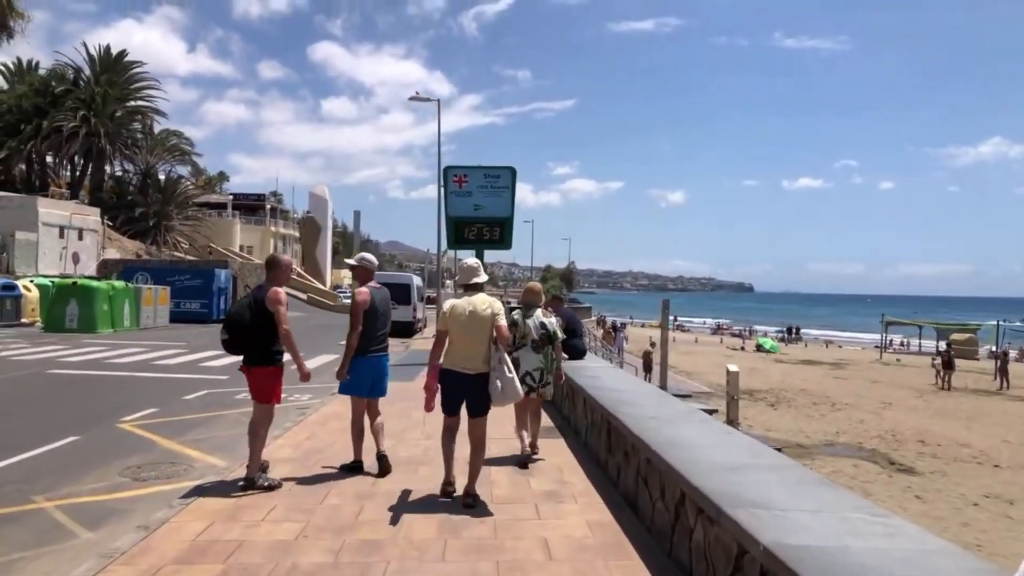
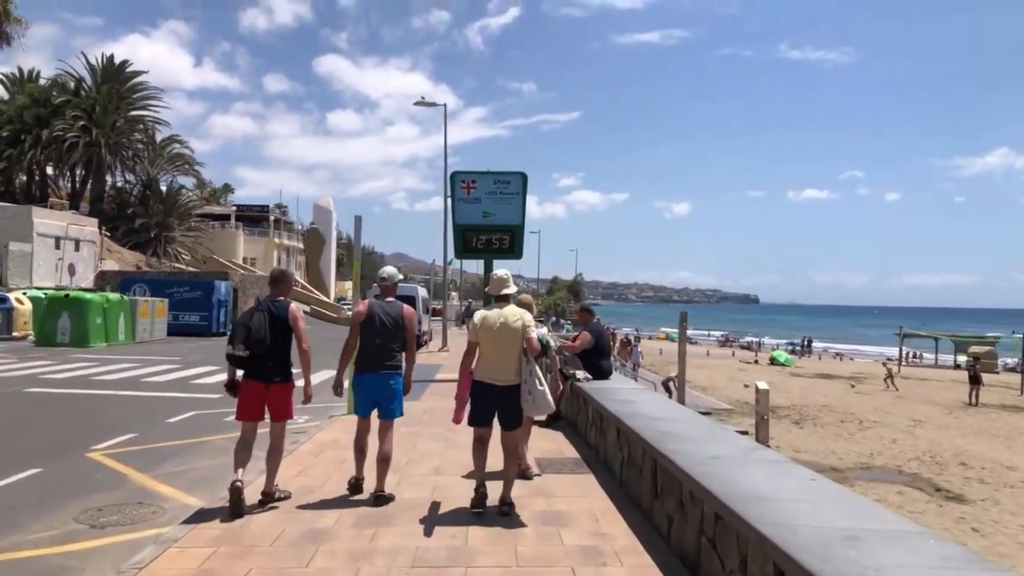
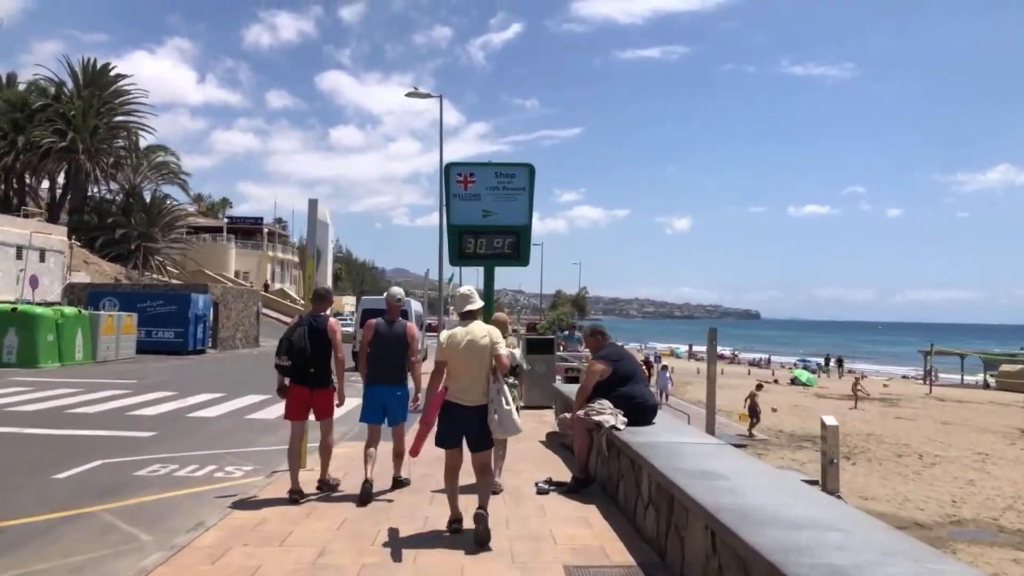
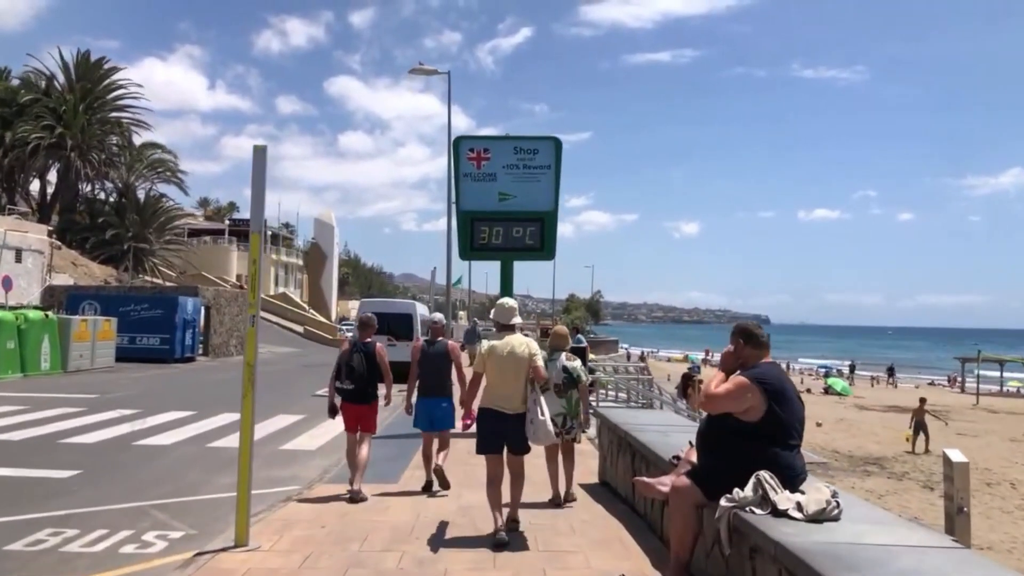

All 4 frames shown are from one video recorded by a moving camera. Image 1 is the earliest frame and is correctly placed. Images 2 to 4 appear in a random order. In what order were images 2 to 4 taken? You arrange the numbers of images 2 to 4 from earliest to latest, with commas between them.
2, 3, 4
